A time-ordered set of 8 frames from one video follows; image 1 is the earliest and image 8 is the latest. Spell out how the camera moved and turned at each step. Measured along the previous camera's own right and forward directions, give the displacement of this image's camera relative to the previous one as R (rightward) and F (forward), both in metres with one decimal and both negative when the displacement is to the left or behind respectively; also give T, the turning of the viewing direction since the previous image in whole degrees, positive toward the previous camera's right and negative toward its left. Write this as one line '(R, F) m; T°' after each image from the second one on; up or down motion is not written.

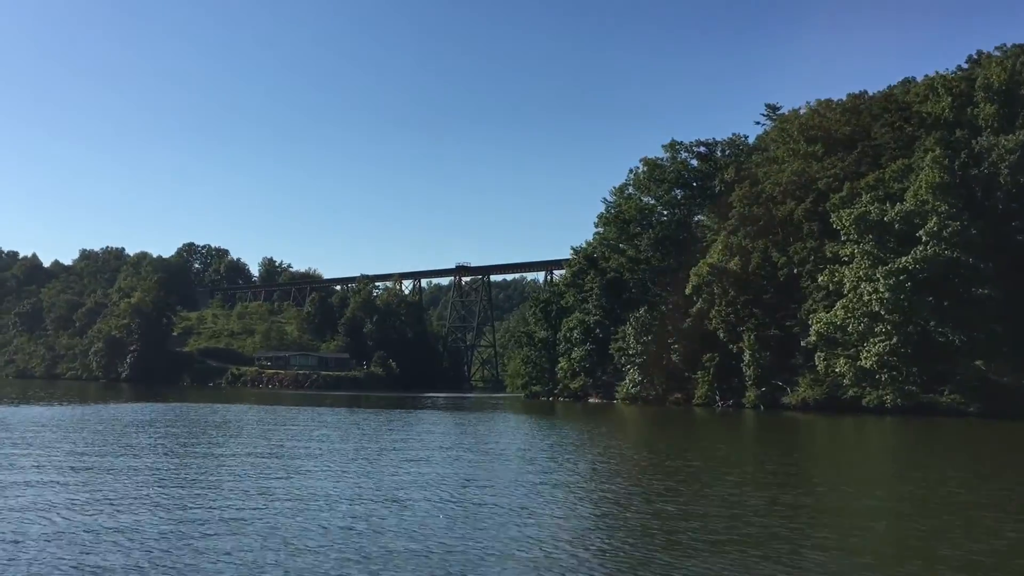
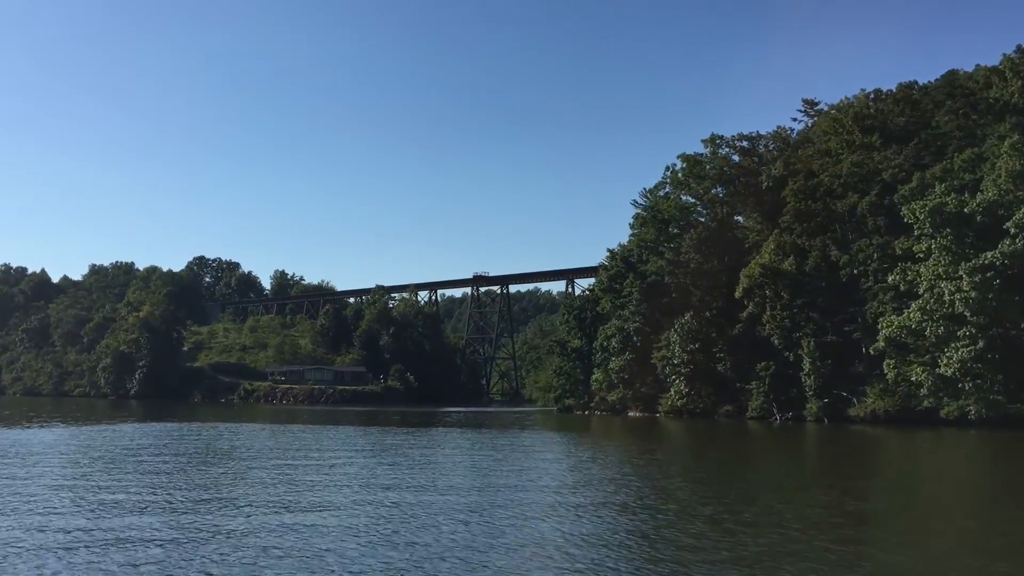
(-1.1, +4.0) m; -1°
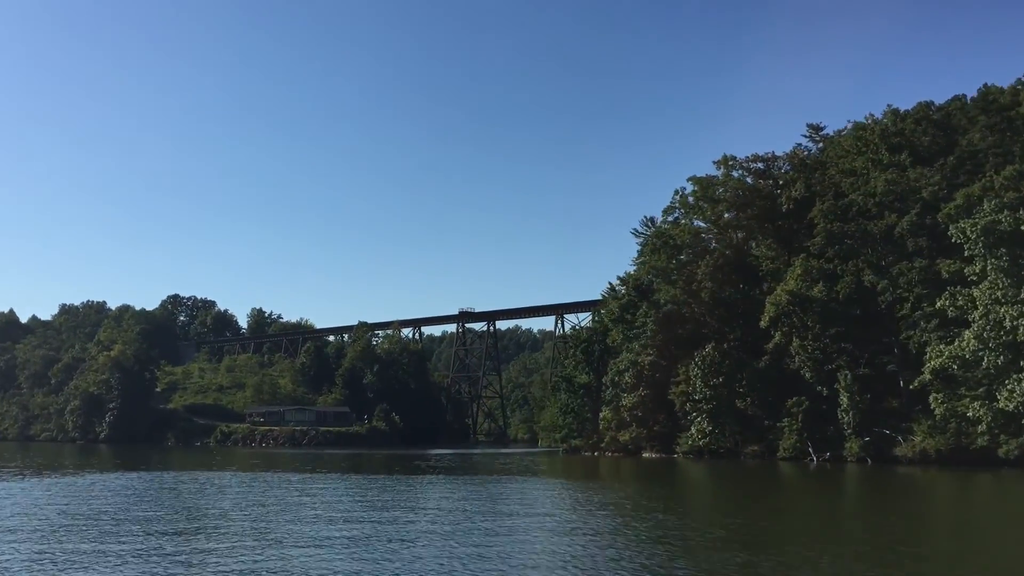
(-1.4, +3.9) m; +1°
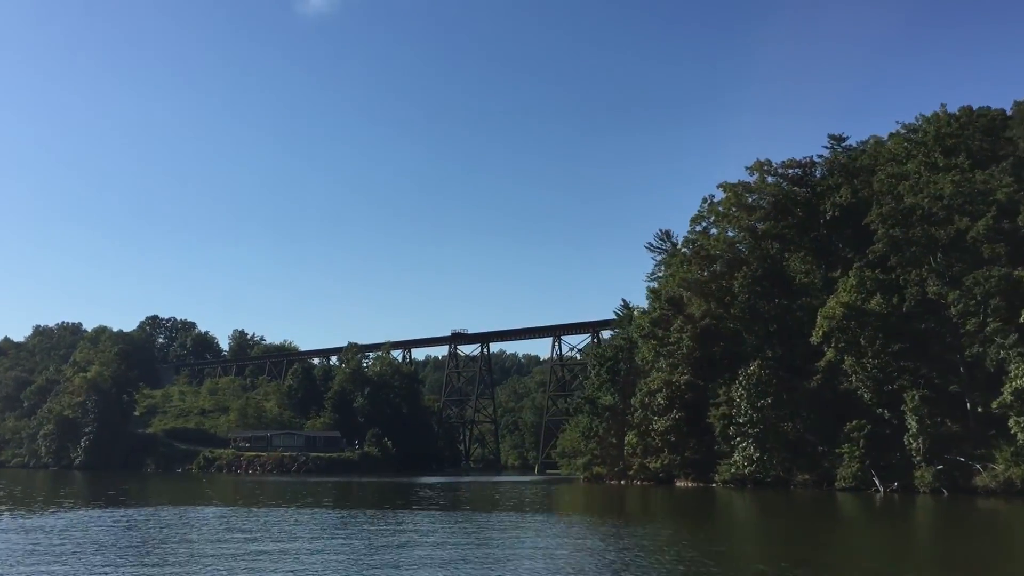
(-1.9, +4.2) m; +1°
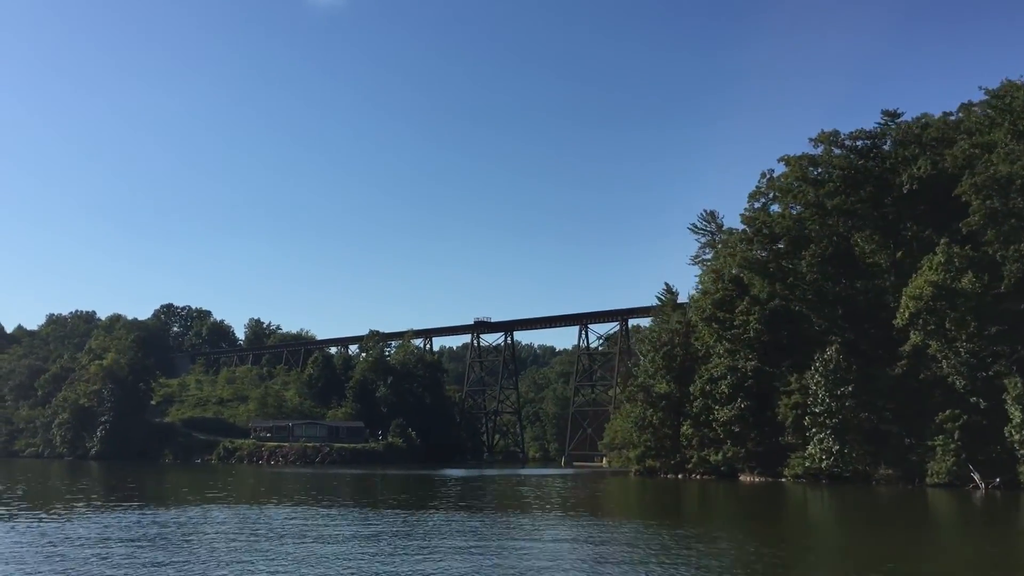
(-1.7, +3.2) m; -1°
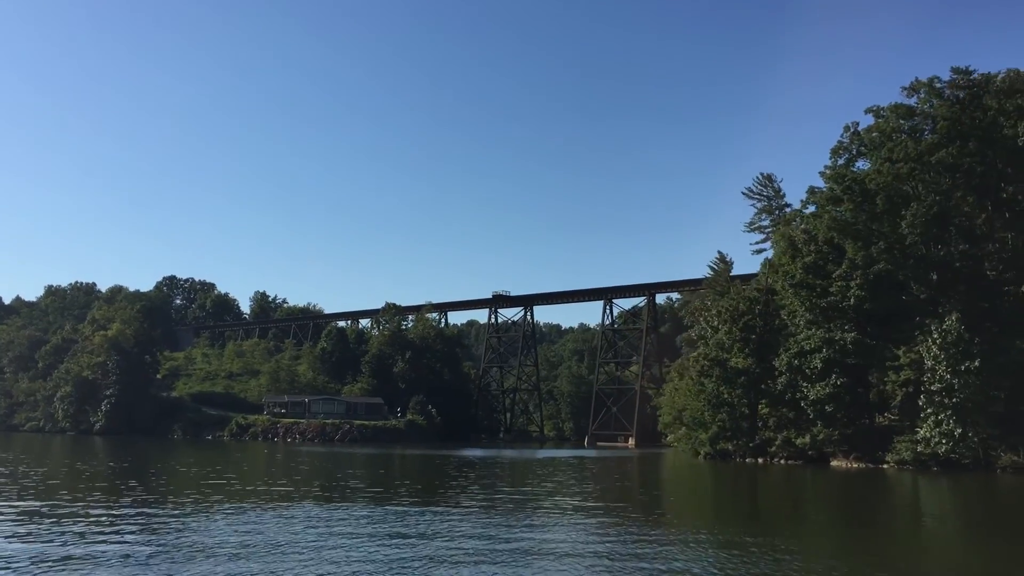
(-2.6, +4.5) m; 0°
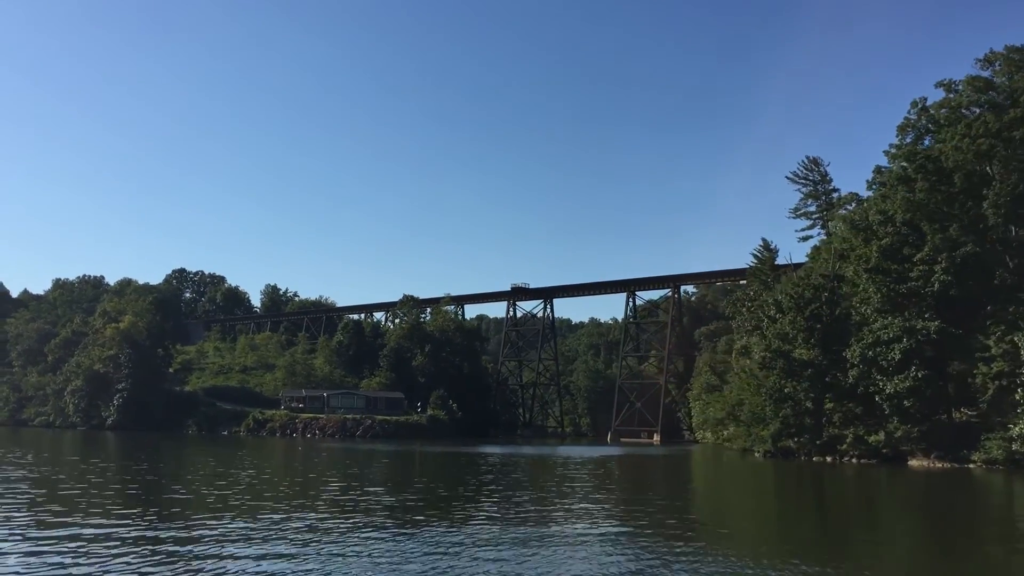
(-1.6, +2.7) m; 0°
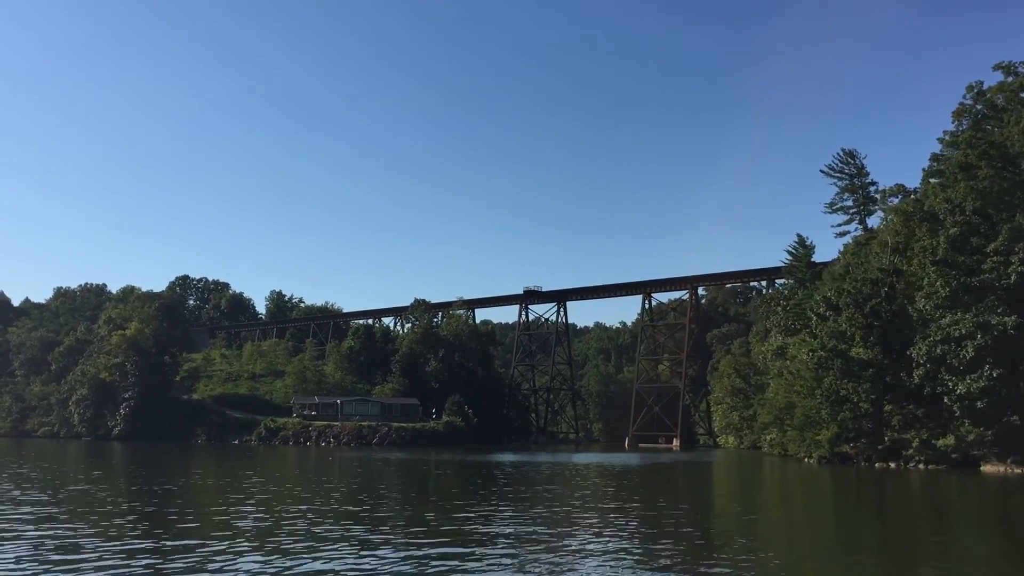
(-1.4, +2.2) m; 0°
